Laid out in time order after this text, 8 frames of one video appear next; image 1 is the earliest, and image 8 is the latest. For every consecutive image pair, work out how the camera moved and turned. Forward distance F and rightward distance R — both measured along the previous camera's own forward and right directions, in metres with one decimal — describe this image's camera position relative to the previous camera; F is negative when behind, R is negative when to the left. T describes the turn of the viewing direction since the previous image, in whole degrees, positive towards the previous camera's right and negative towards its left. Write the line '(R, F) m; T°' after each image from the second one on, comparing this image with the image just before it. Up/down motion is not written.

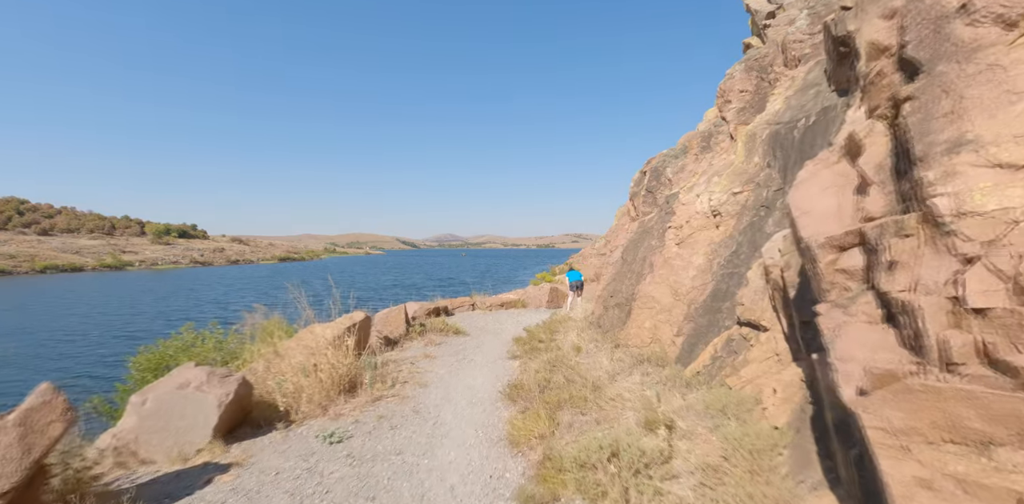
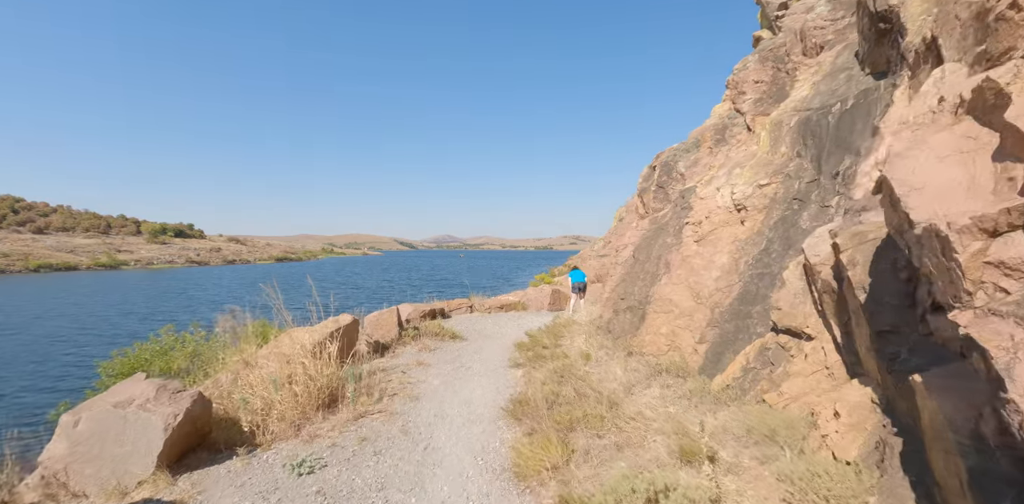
(-0.1, +0.9) m; 0°
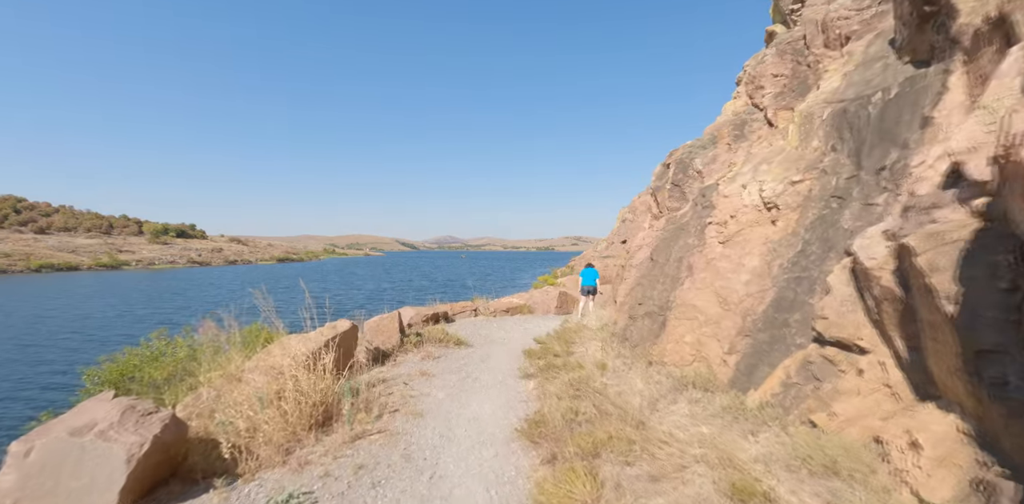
(-0.2, +0.7) m; 0°
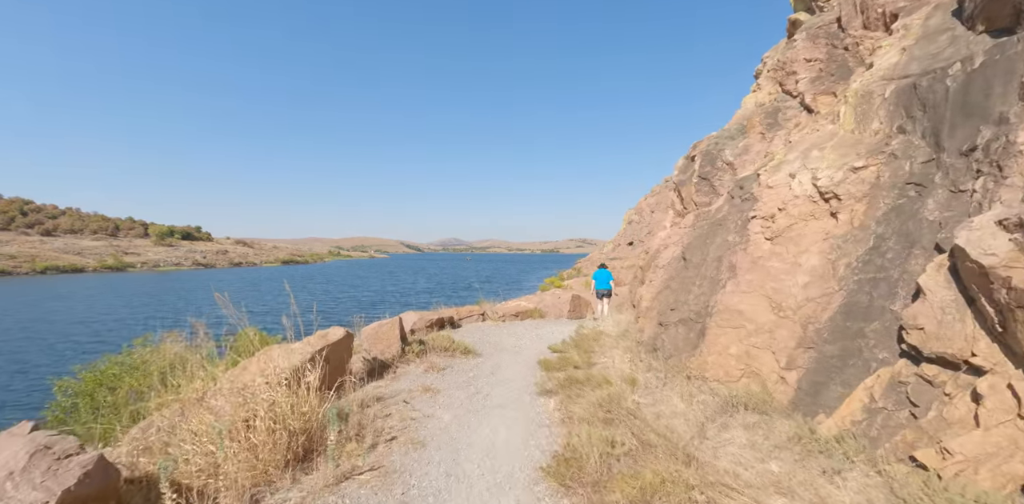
(-0.2, +1.1) m; -1°
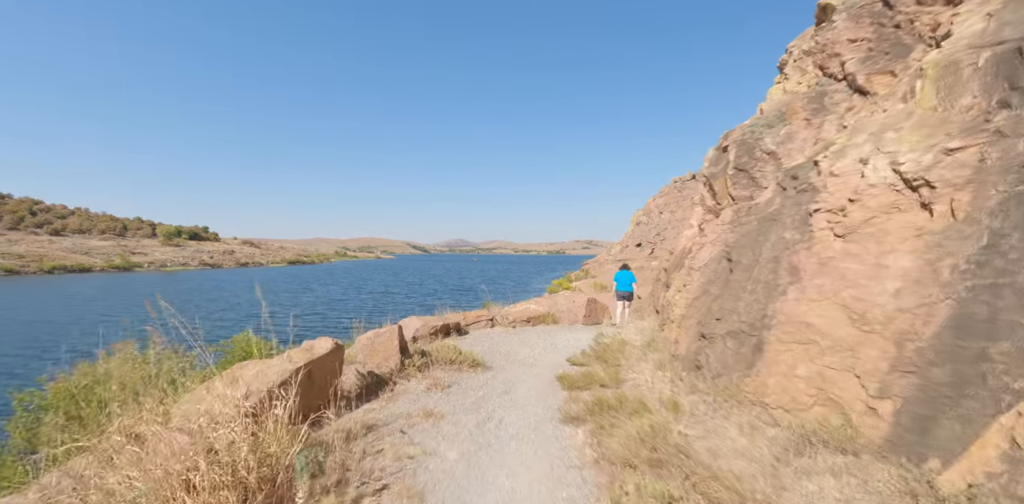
(-0.2, +1.2) m; -1°
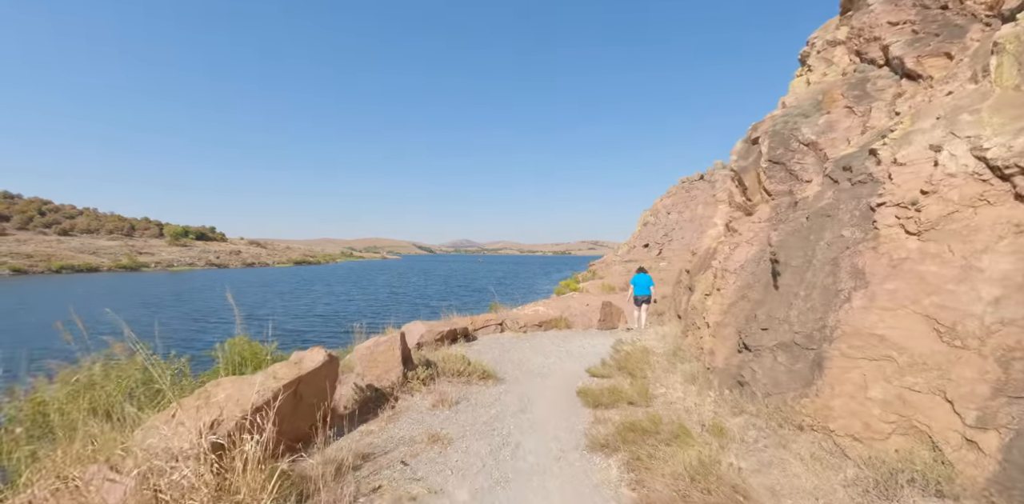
(-0.2, +0.8) m; -1°
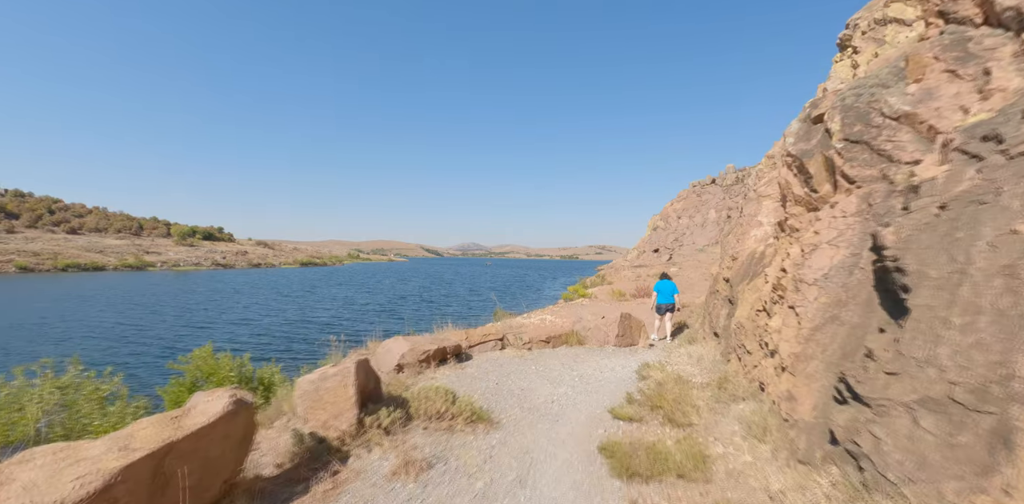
(+0.1, +2.0) m; -1°
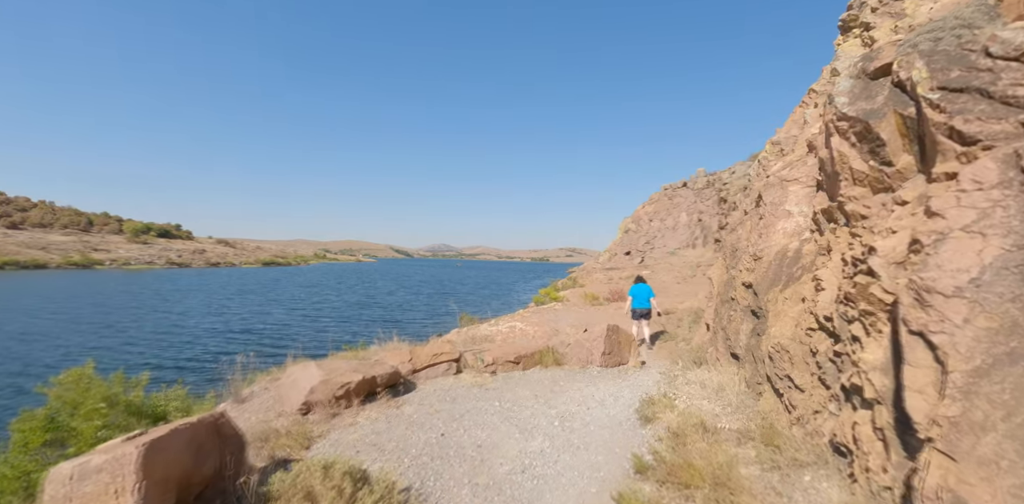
(+0.2, +2.4) m; +3°
